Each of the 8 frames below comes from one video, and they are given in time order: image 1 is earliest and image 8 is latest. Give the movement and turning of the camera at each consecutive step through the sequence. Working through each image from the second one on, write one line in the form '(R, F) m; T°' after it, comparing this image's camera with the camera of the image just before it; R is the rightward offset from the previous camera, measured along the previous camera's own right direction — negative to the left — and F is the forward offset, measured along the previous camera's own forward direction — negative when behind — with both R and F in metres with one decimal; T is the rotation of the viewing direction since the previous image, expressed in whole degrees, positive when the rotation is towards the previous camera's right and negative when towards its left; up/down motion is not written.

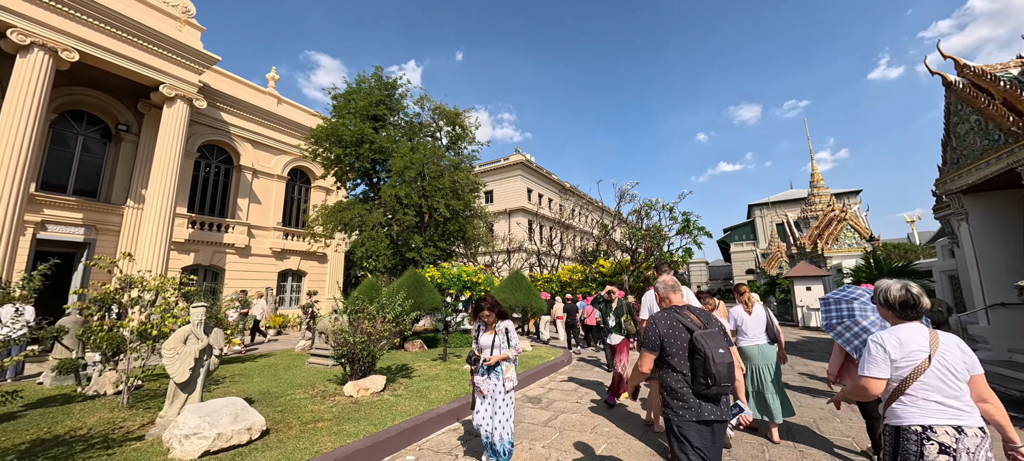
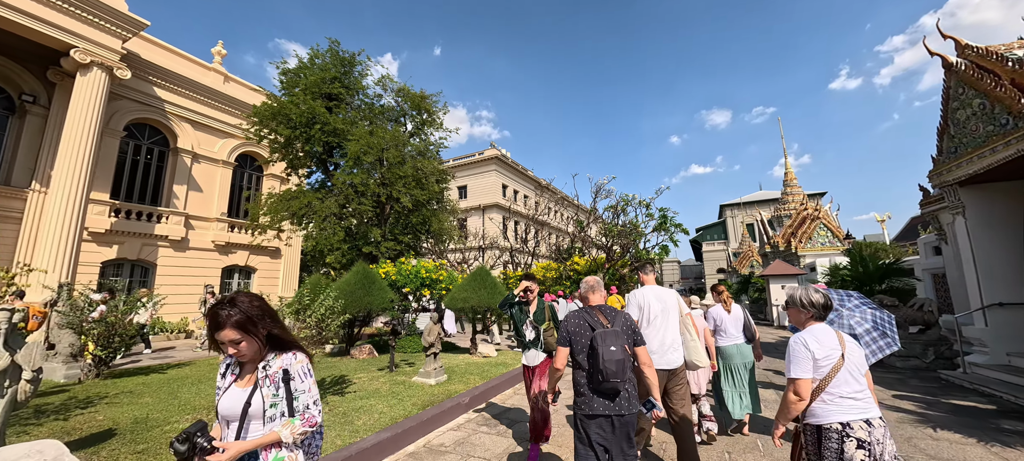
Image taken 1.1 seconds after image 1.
(+0.3, +1.1) m; +4°
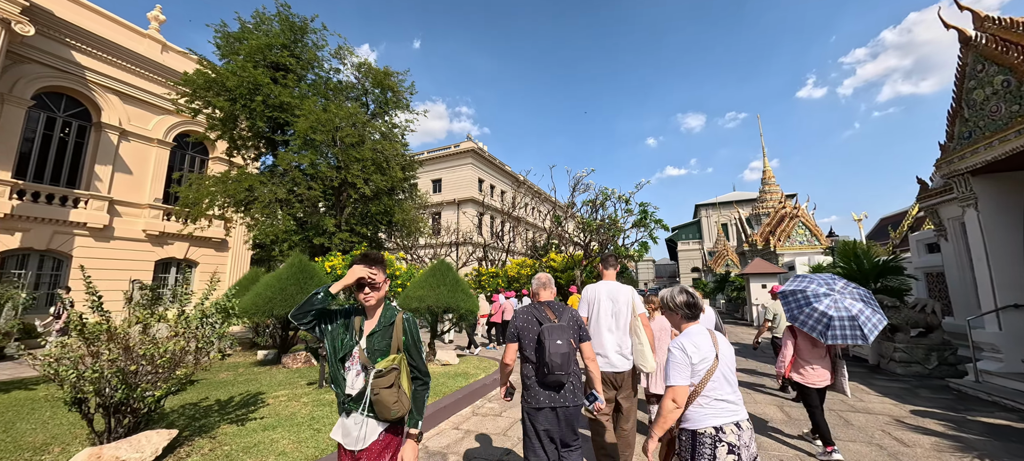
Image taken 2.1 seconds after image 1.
(+0.3, +1.1) m; +3°
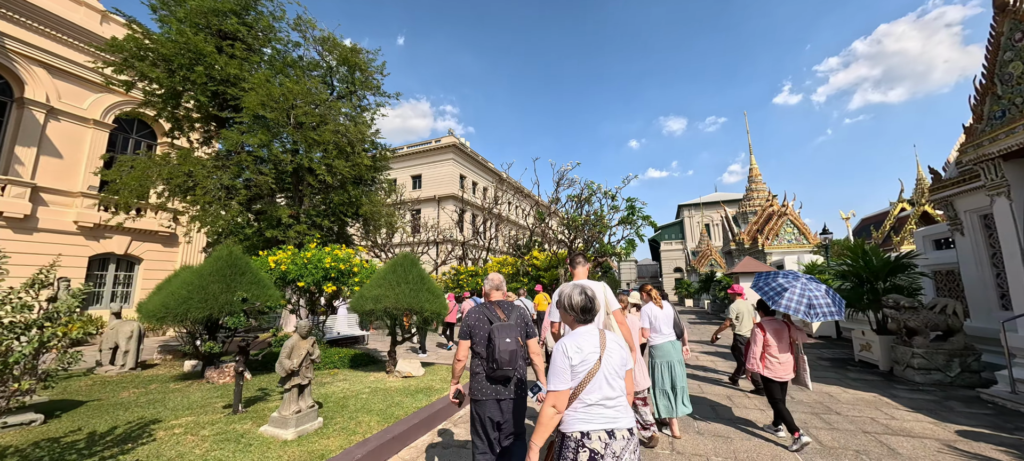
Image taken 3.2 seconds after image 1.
(+0.2, +1.0) m; +3°
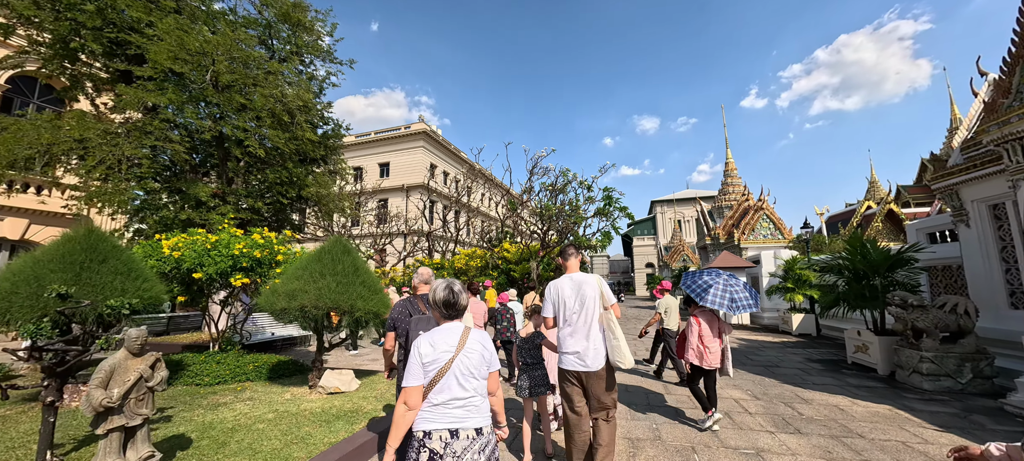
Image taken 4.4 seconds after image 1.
(+0.2, +1.2) m; +4°
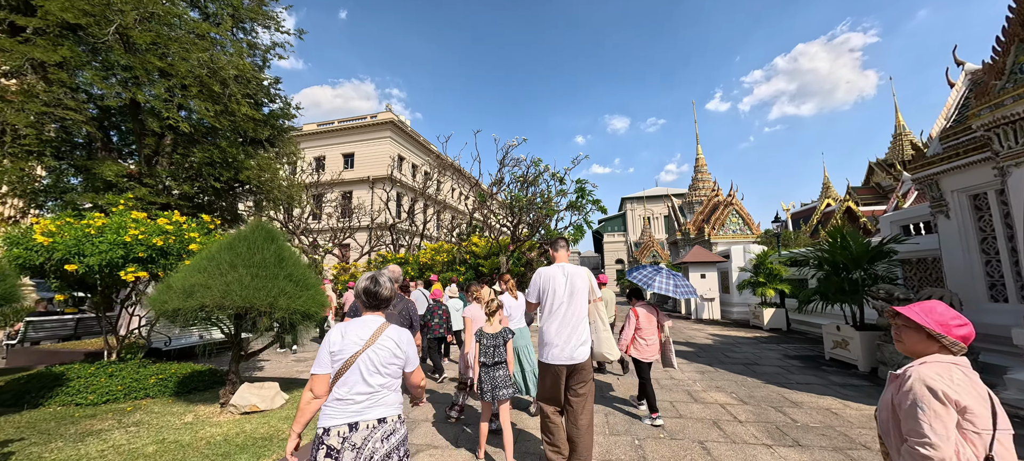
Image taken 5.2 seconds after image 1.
(+0.1, +0.8) m; +4°
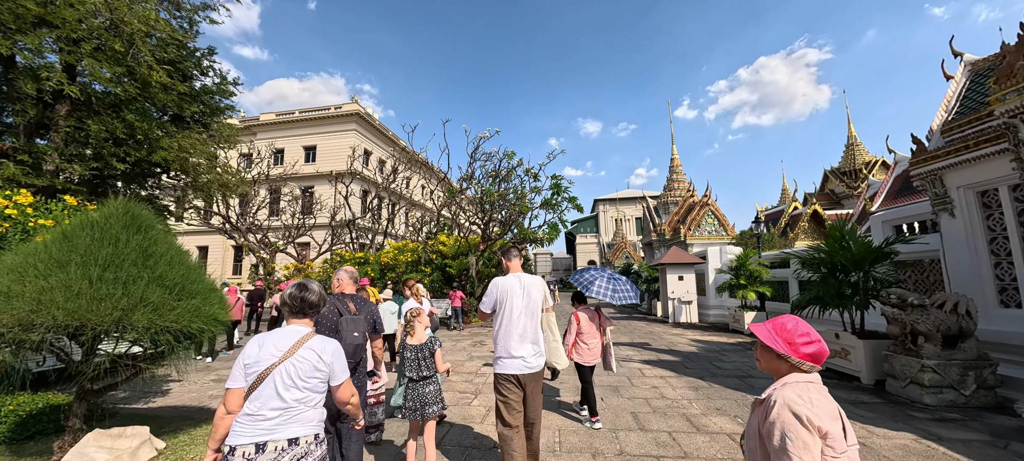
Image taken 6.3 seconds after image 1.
(+0.1, +1.0) m; +4°
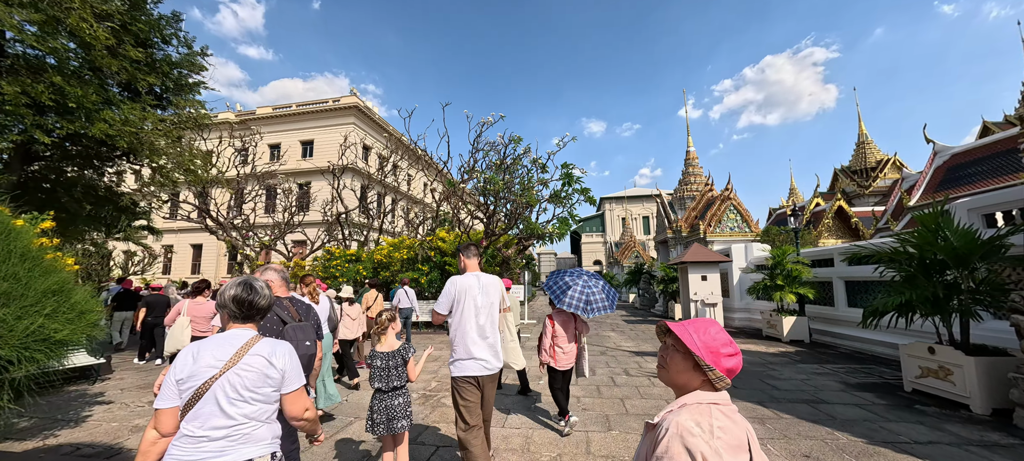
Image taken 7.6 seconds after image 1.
(-0.1, +1.2) m; 0°
